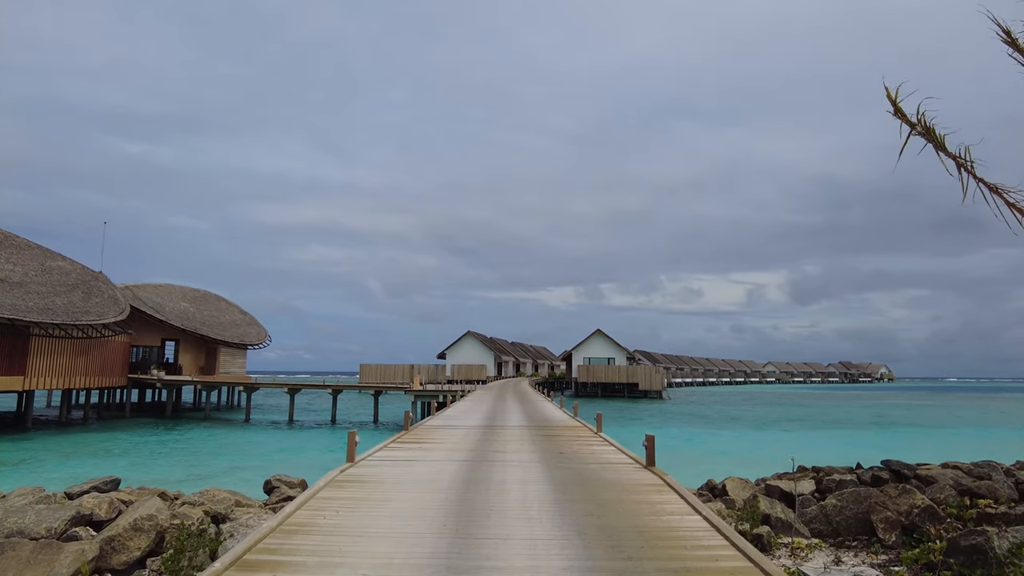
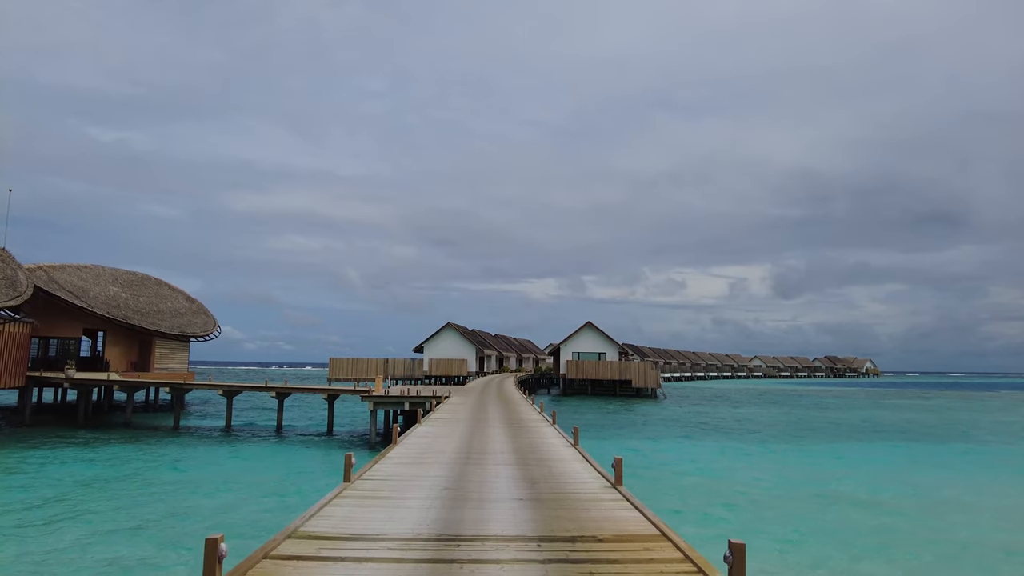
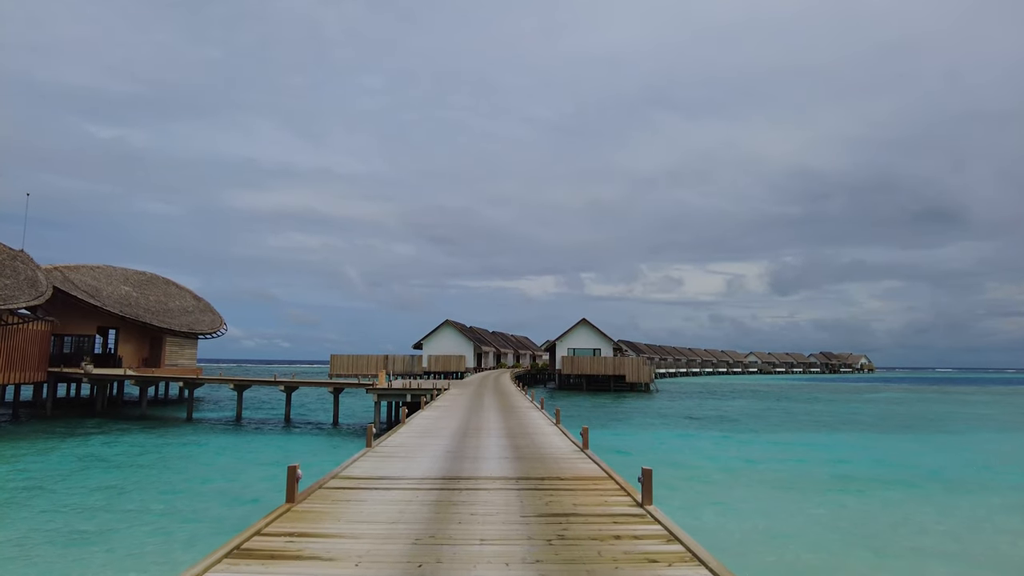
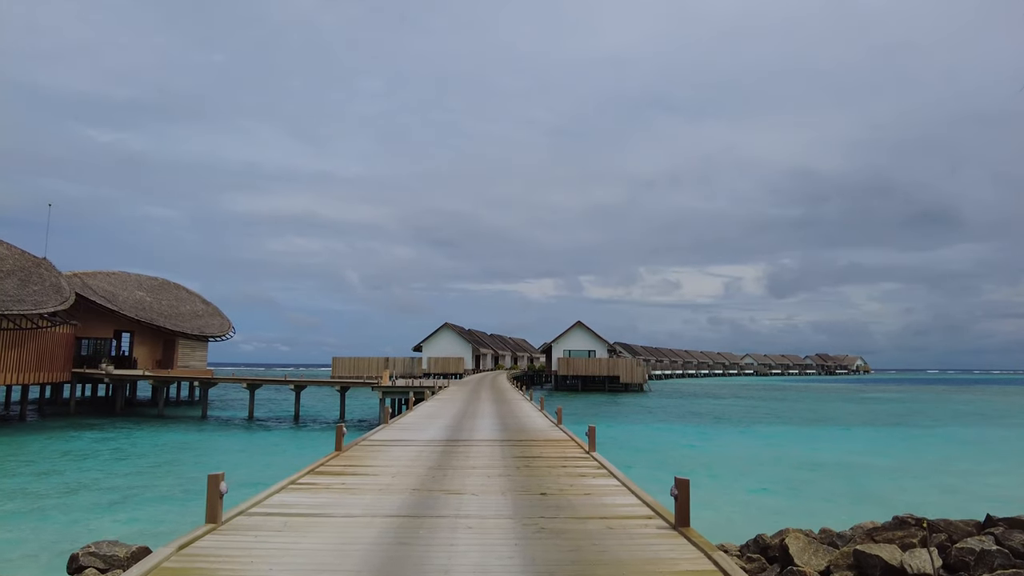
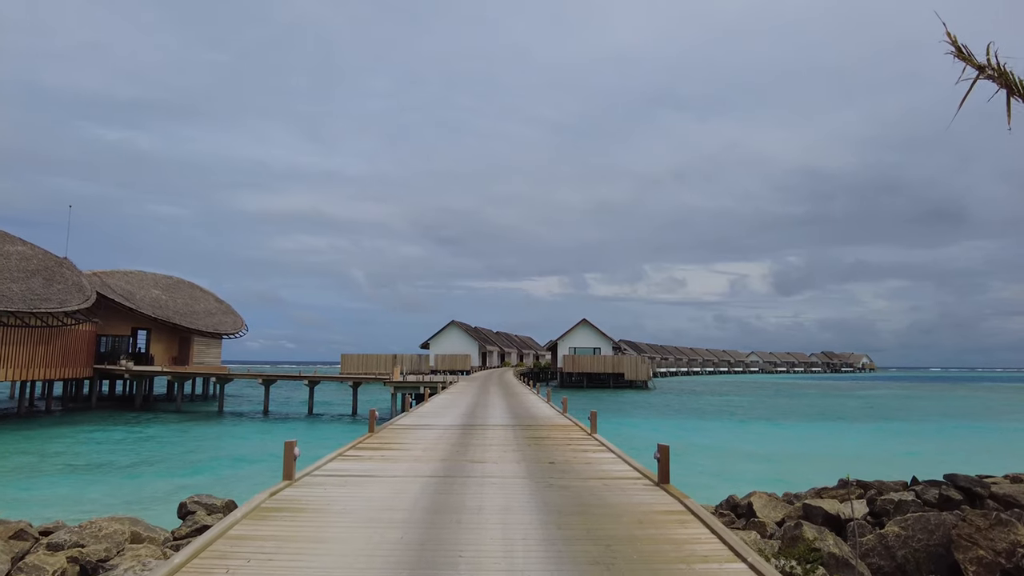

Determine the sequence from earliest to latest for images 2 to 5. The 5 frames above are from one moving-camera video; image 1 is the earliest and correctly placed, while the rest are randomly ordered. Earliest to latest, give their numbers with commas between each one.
5, 4, 3, 2
